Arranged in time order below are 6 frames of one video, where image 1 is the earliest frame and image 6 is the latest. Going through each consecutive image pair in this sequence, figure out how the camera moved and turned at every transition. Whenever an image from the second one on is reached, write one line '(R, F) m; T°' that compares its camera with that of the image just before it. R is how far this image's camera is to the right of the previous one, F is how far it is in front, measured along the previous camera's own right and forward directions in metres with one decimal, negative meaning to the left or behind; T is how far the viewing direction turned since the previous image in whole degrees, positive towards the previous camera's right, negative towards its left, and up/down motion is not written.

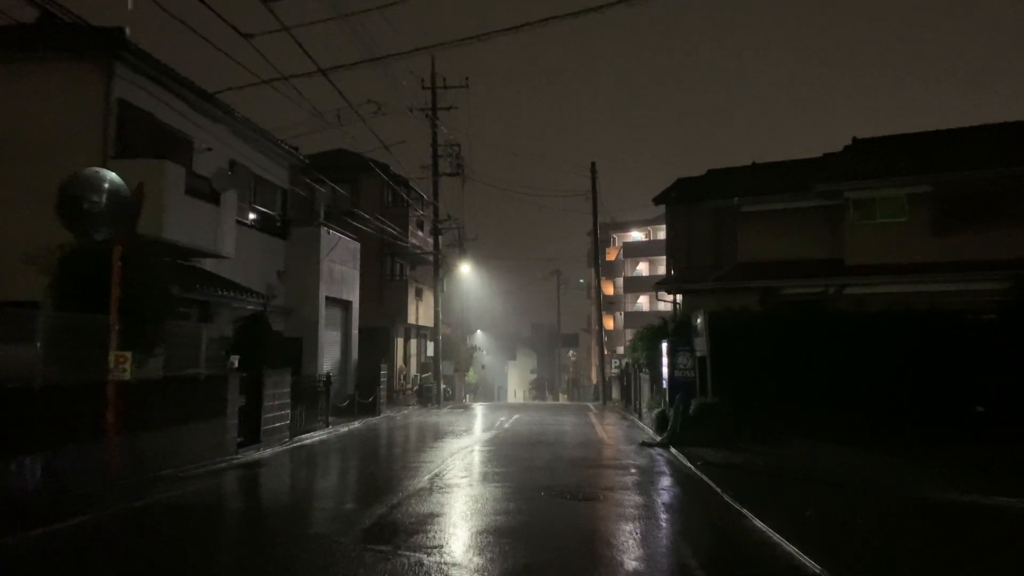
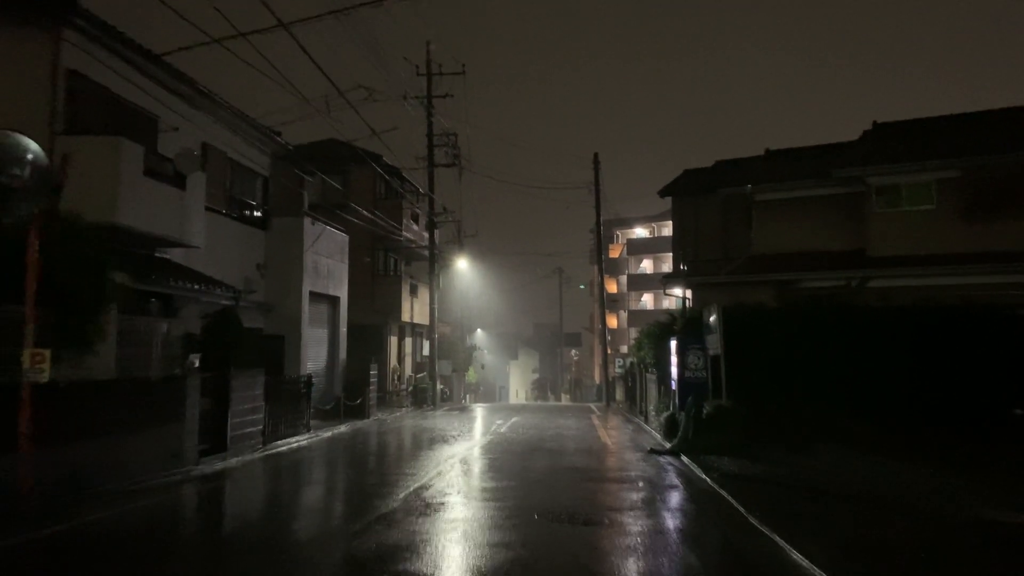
(+0.2, +1.5) m; 0°
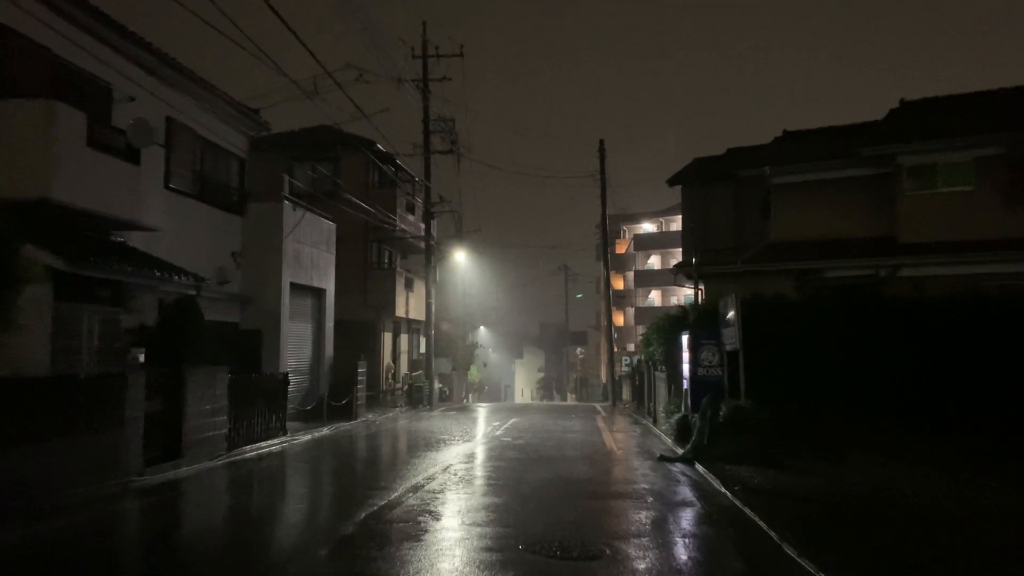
(+0.2, +1.6) m; -1°
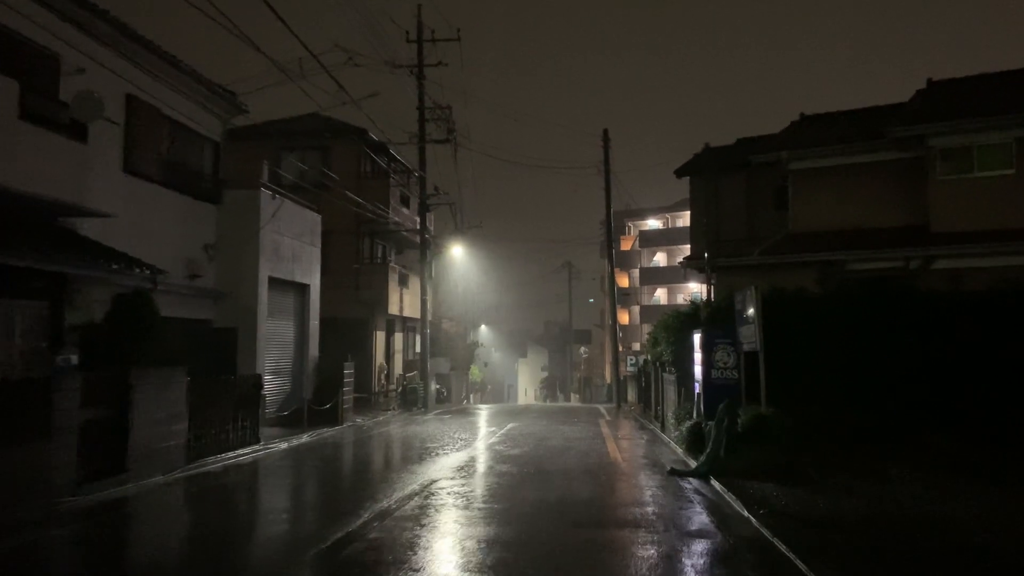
(+0.2, +1.5) m; 0°
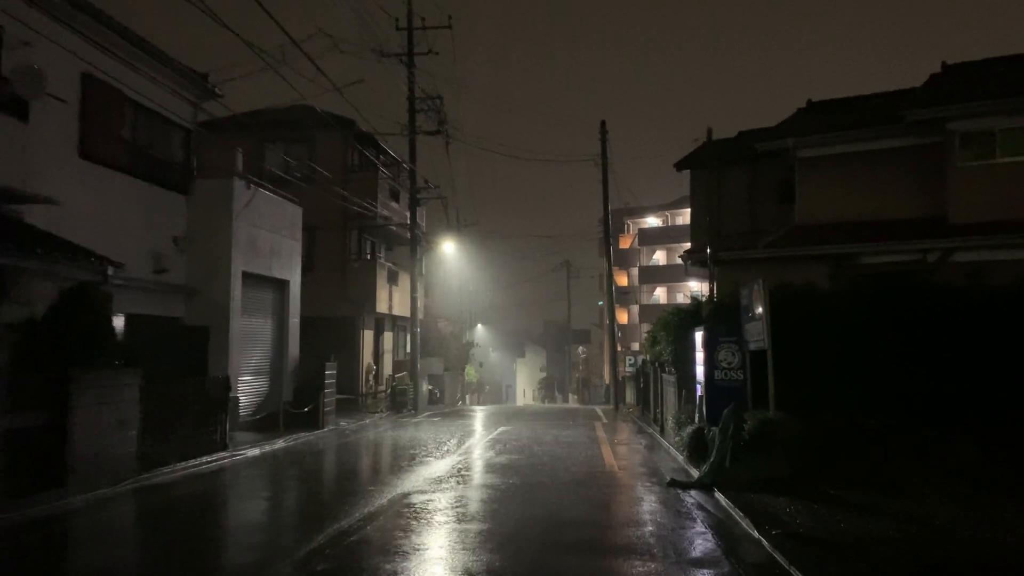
(+0.2, +1.1) m; 0°
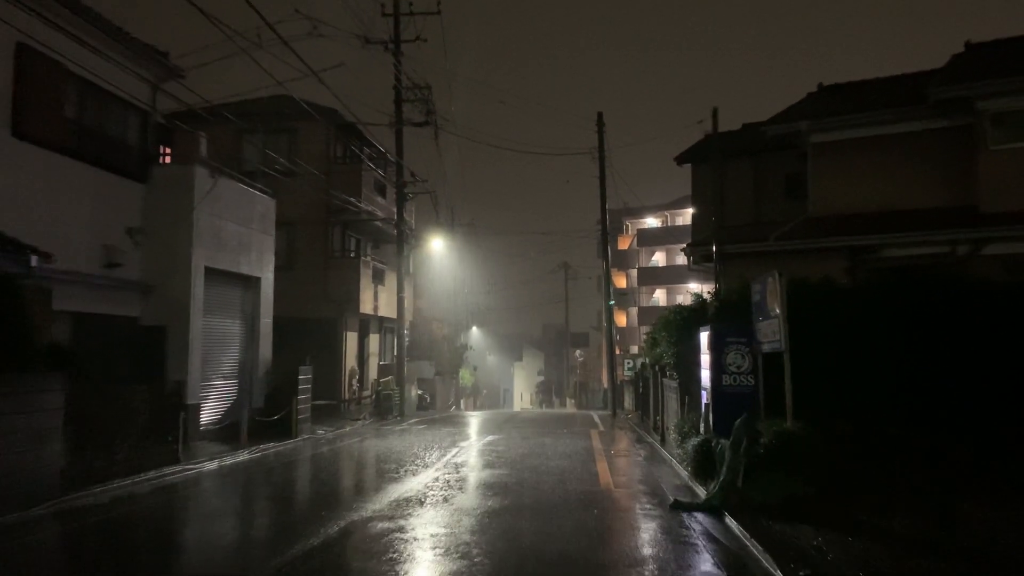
(+0.2, +1.4) m; 0°
